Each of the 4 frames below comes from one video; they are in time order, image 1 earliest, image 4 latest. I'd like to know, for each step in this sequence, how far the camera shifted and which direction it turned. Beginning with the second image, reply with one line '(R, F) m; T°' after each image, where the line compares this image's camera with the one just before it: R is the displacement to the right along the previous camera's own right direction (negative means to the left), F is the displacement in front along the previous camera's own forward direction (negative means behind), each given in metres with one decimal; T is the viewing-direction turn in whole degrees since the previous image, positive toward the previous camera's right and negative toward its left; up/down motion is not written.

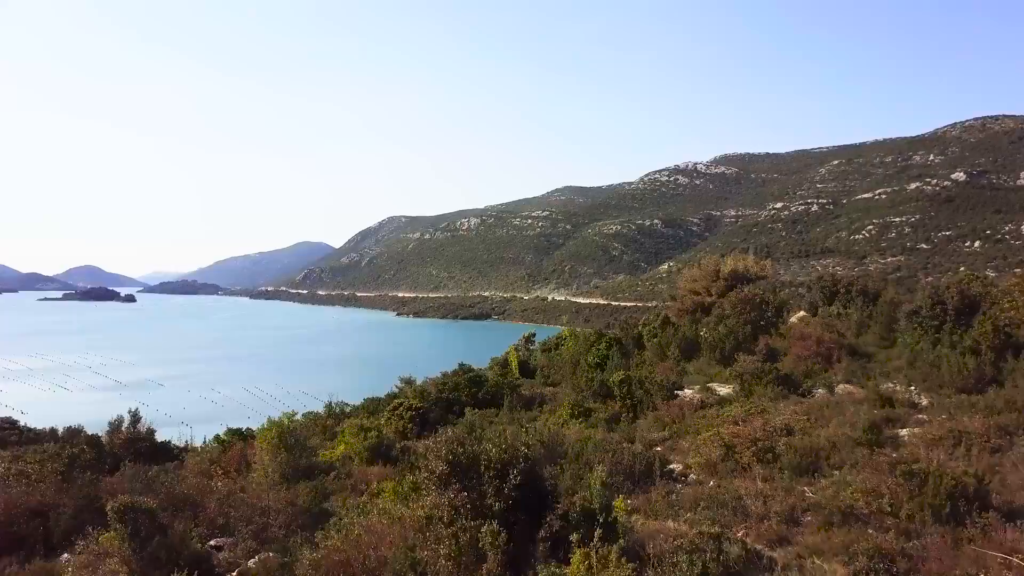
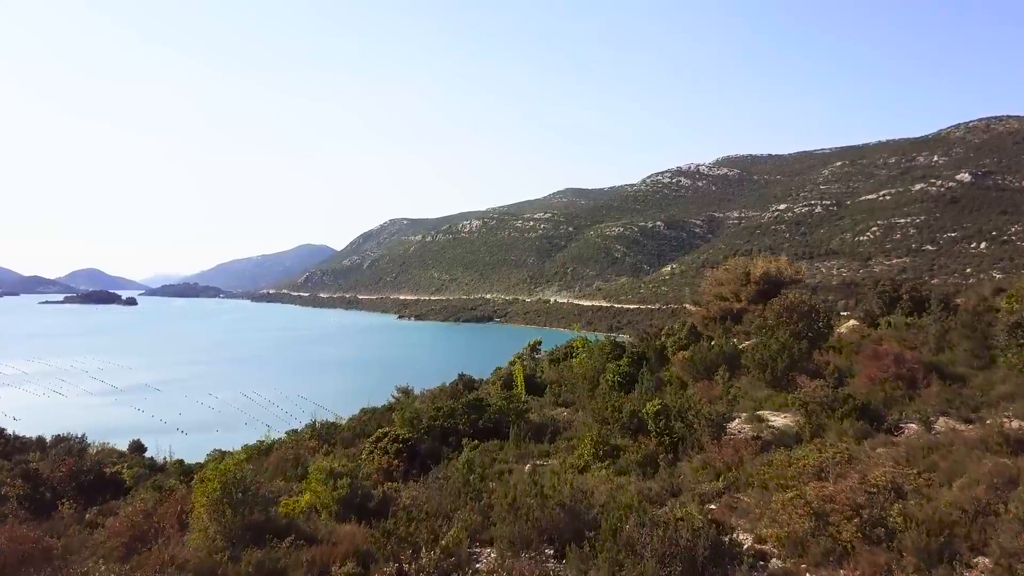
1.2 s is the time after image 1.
(0.0, +0.6) m; 0°
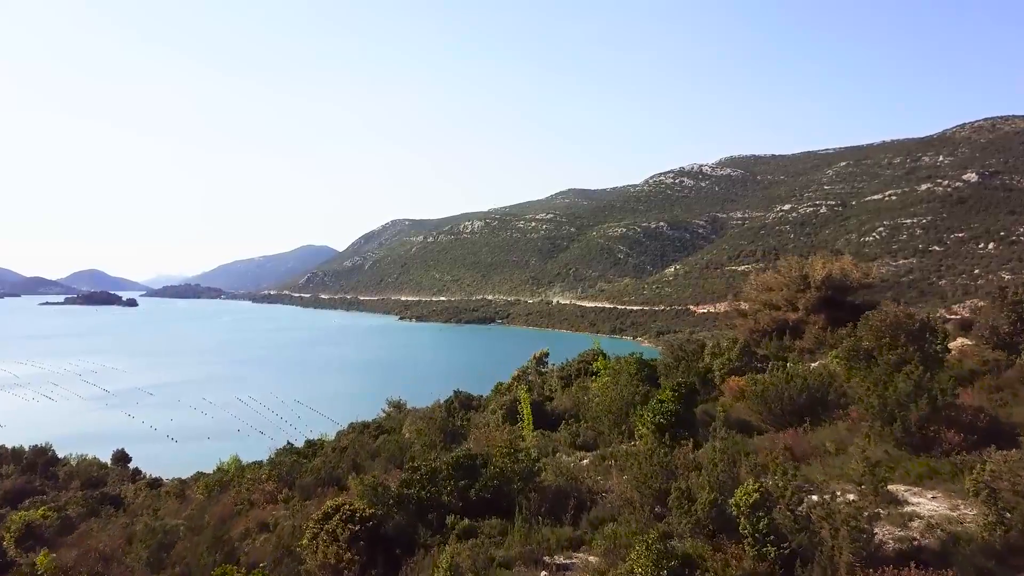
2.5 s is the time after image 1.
(0.0, +0.9) m; 0°
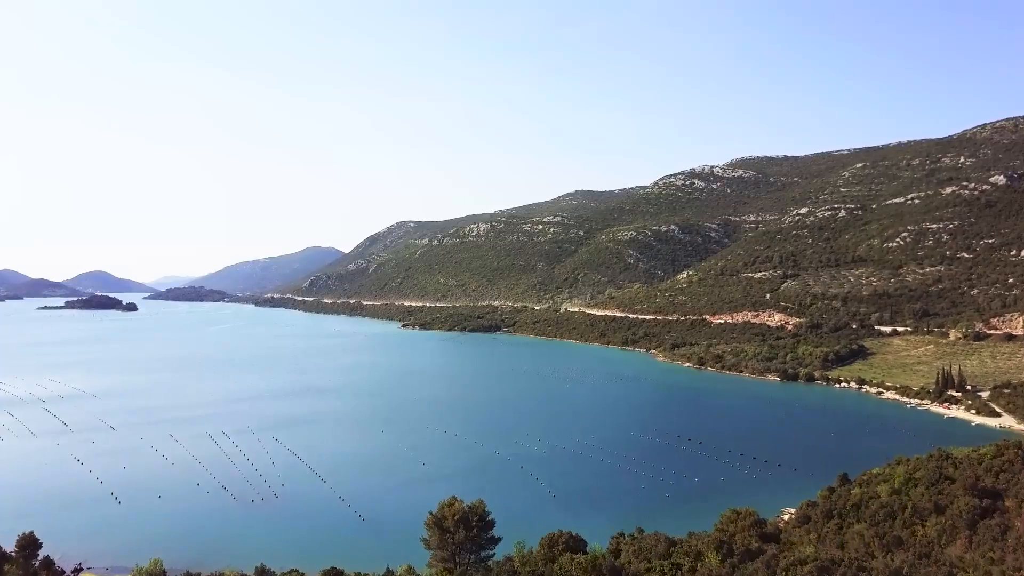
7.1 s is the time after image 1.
(0.0, +3.9) m; -1°
